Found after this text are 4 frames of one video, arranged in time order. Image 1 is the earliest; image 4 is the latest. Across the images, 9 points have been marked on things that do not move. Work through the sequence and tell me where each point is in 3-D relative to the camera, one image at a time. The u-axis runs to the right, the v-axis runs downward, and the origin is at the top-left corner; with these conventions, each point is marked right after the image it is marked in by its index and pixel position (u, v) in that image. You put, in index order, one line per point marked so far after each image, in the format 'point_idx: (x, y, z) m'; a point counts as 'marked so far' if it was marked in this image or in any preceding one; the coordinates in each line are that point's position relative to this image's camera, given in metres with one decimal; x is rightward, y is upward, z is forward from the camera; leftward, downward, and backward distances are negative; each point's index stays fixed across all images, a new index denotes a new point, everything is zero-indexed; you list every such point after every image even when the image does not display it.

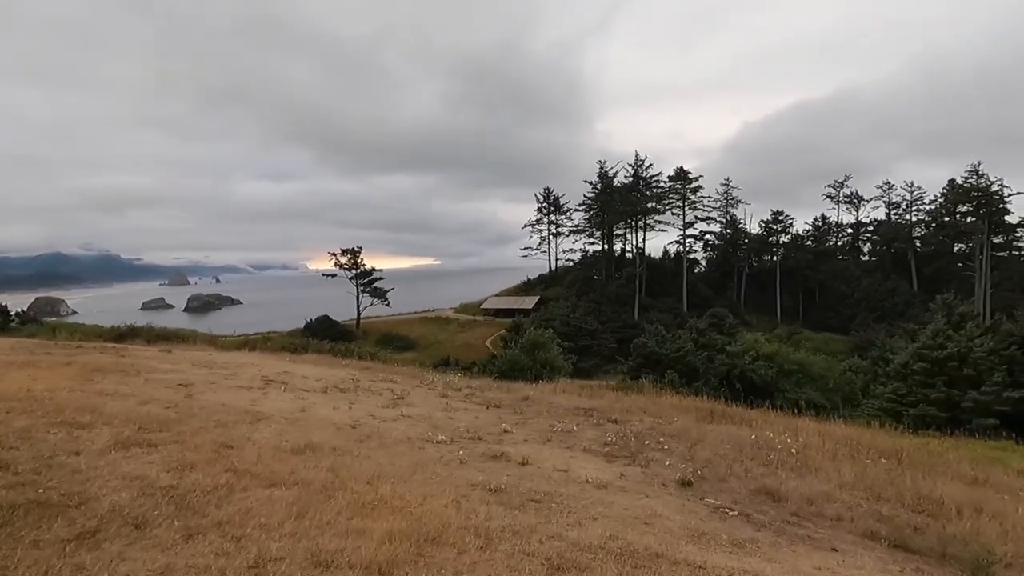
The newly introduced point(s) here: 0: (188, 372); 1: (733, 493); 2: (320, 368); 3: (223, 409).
0: (-6.4, -1.7, +11.2) m
1: (+2.6, -2.4, +6.7) m
2: (-5.2, -2.1, +15.0) m
3: (-4.0, -1.7, +7.9) m
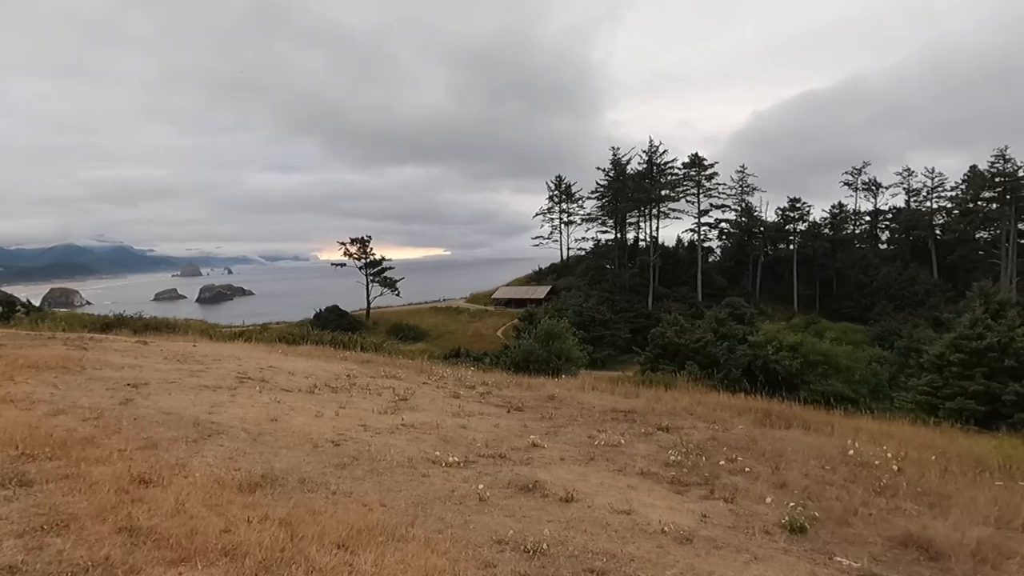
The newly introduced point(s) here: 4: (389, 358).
0: (-6.0, -1.3, +9.4) m
1: (+2.9, -2.1, +4.7) m
2: (-4.7, -1.7, +13.2) m
3: (-3.6, -1.4, +6.0) m
4: (-3.7, -2.0, +16.7) m
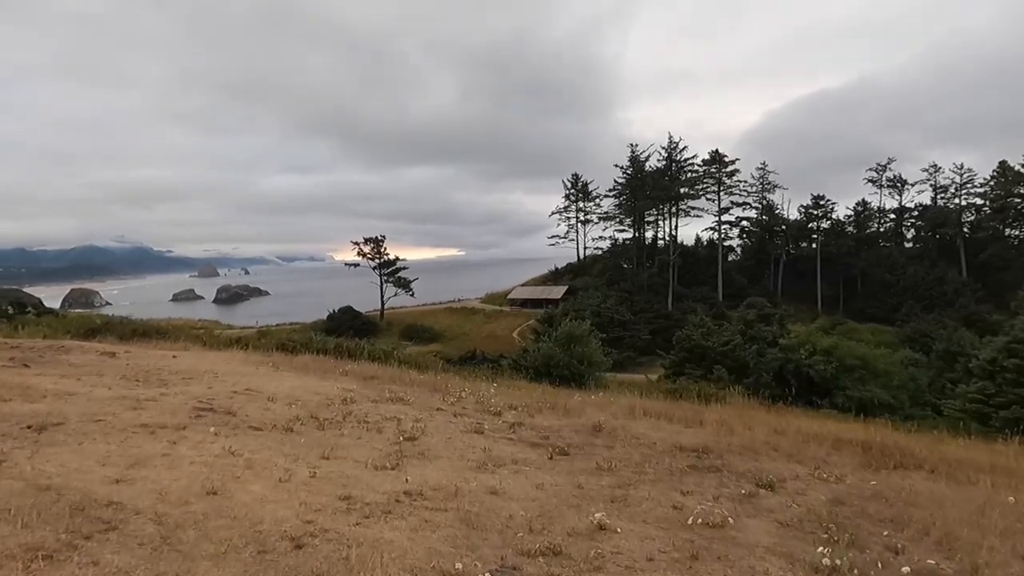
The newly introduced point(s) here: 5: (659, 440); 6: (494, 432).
0: (-5.4, -1.4, +7.2) m
1: (+3.3, -2.2, +2.4) m
2: (-4.1, -1.7, +11.0) m
3: (-3.2, -1.4, +3.8) m
4: (-3.0, -2.0, +14.5) m
5: (+2.2, -2.2, +8.3) m
6: (-0.2, -2.0, +7.9) m
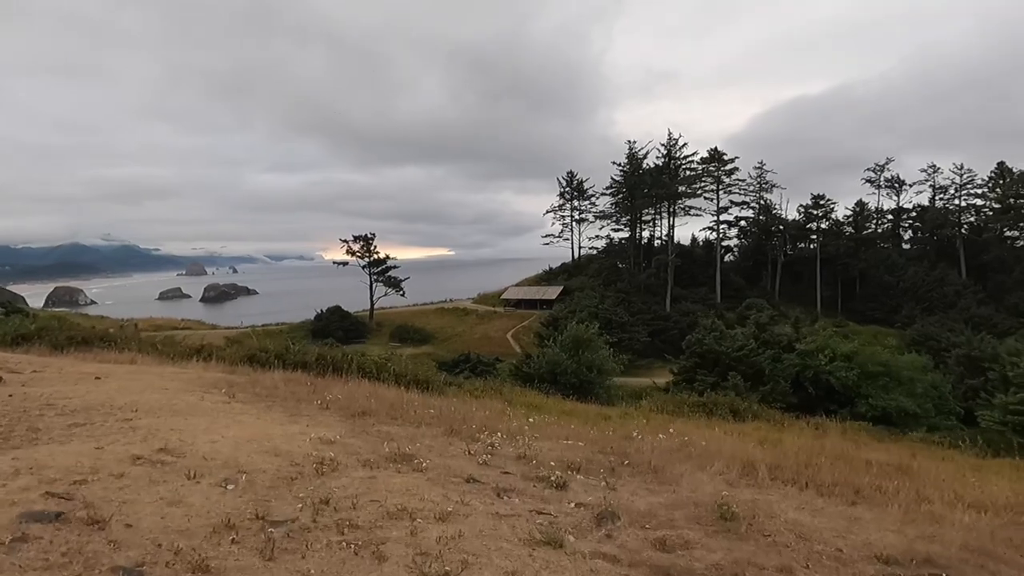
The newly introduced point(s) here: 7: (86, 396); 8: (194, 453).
0: (-4.7, -1.3, +3.8) m
1: (+4.2, -2.2, -1.0) m
2: (-3.4, -1.7, +7.5) m
3: (-2.4, -1.4, +0.3) m
4: (-2.3, -2.0, +11.0) m
5: (+2.9, -2.2, +4.9) m
6: (+0.5, -2.0, +4.5) m
7: (-6.1, -1.6, +8.4) m
8: (-3.1, -1.6, +5.7) m
